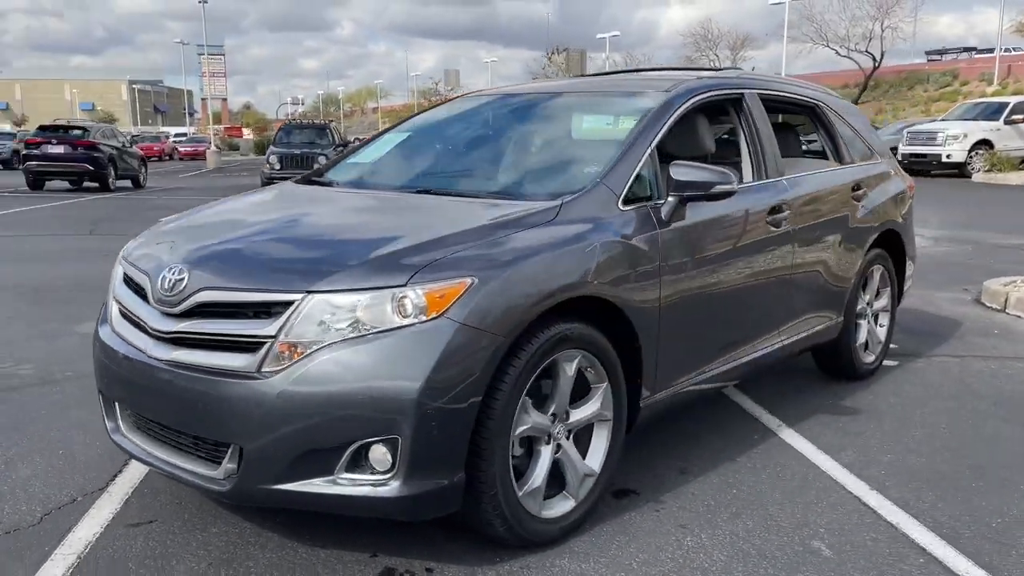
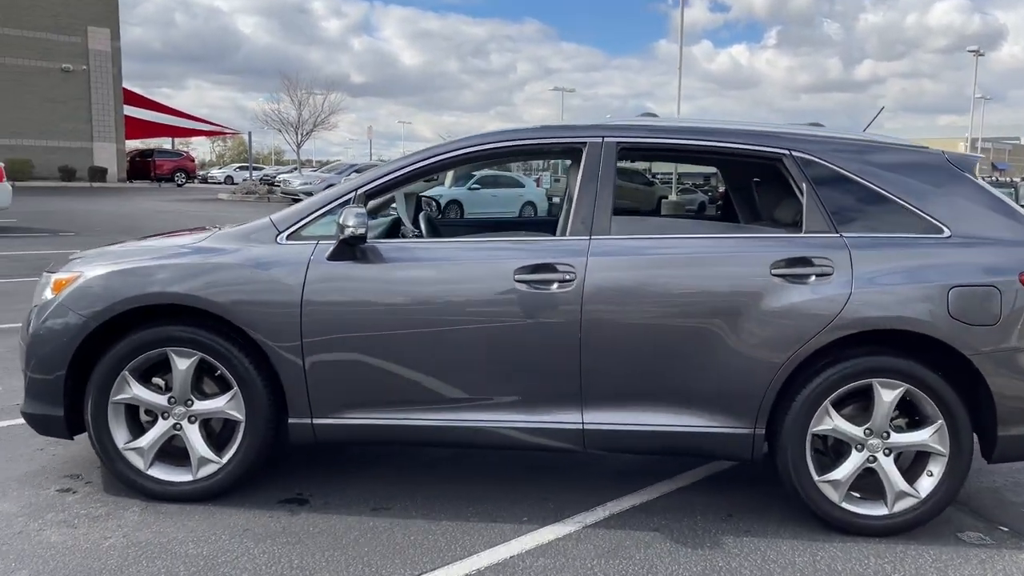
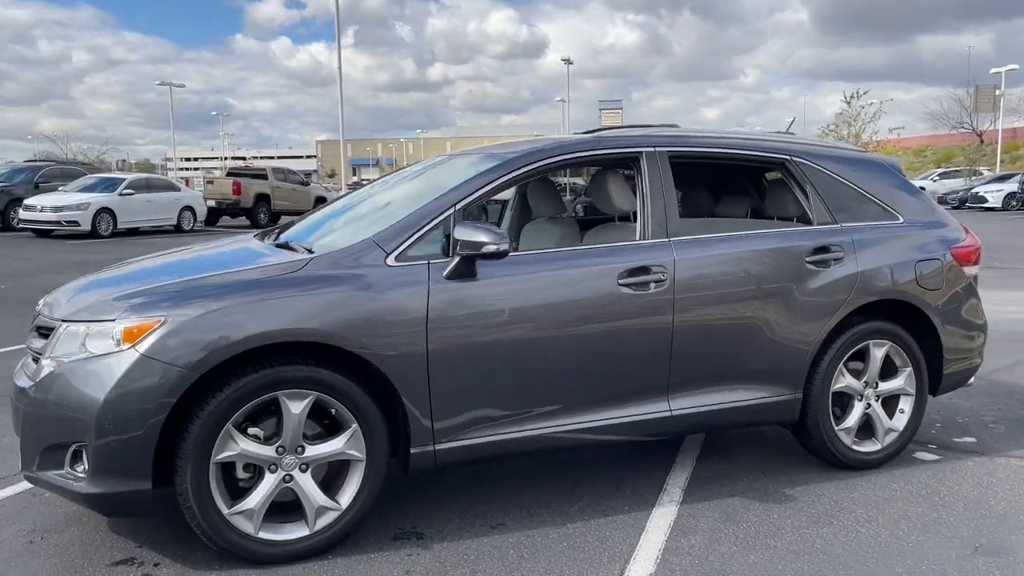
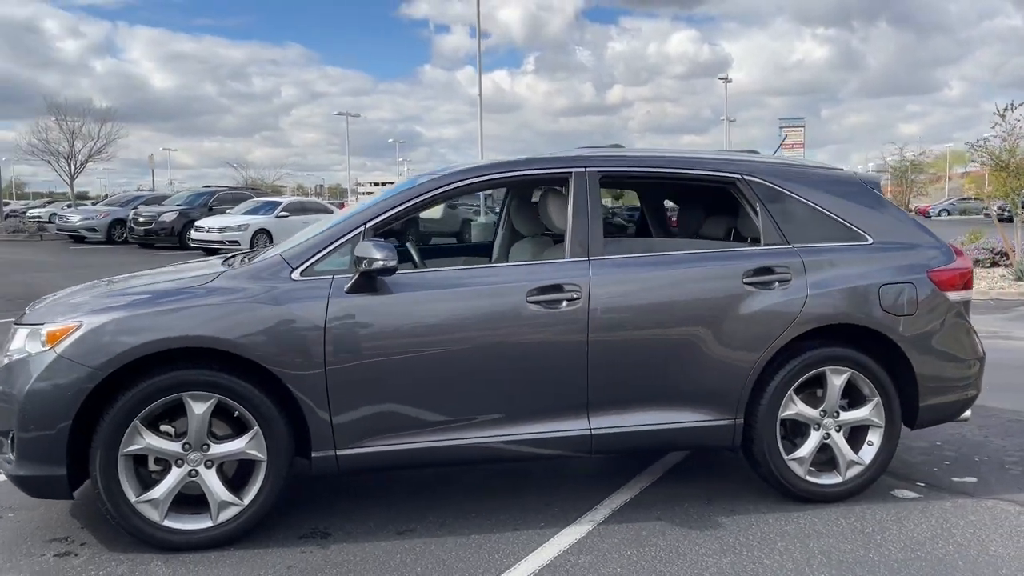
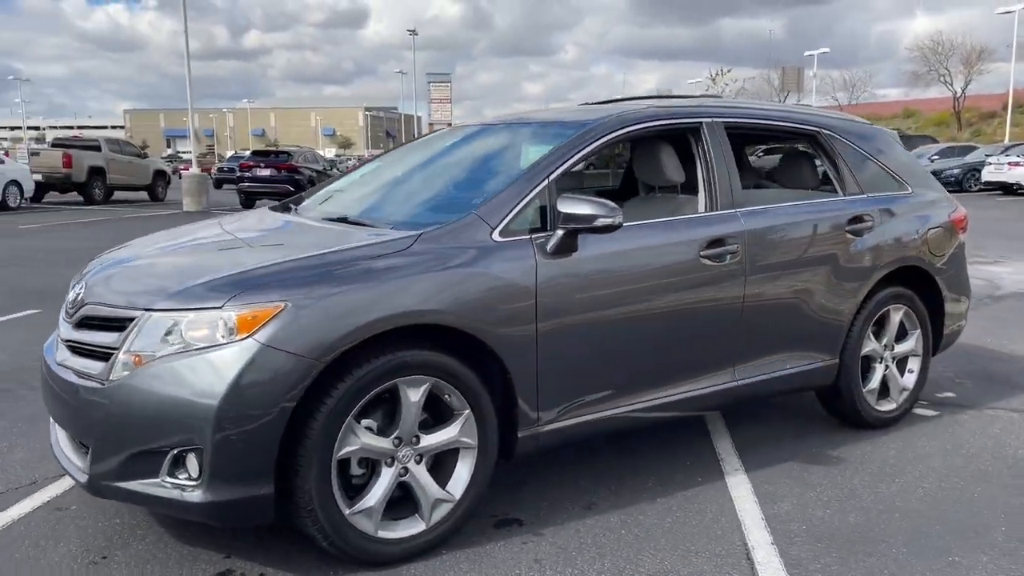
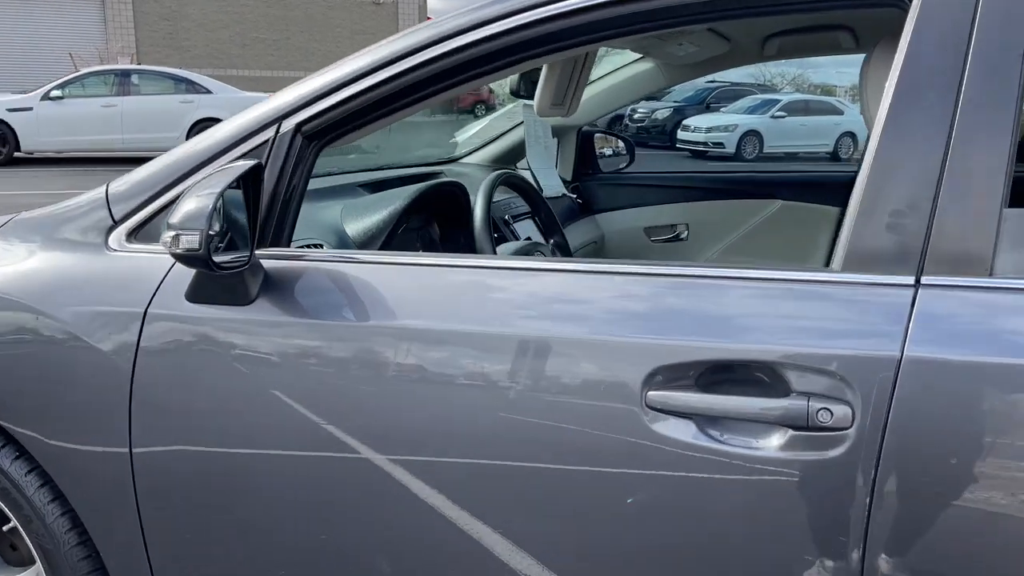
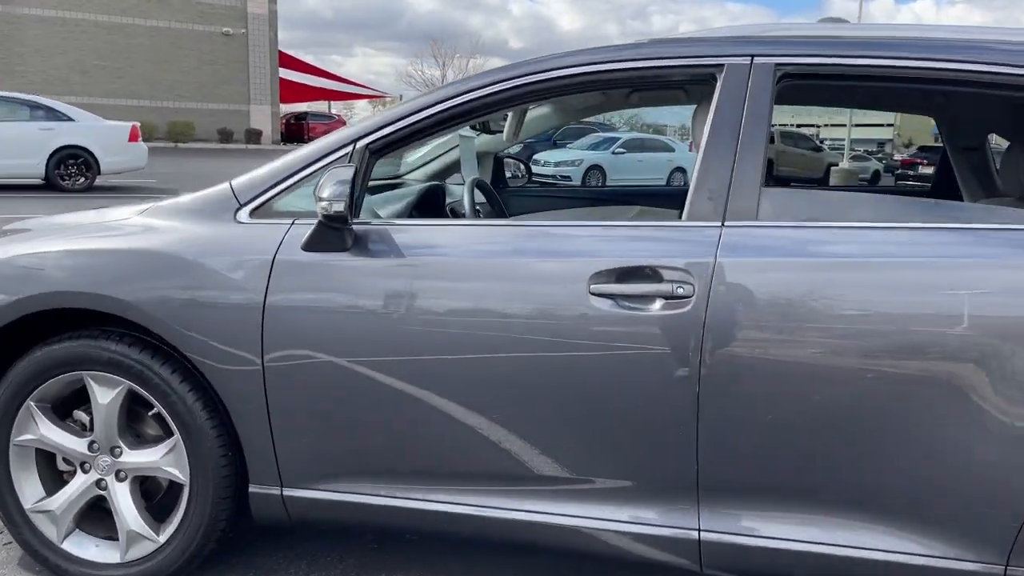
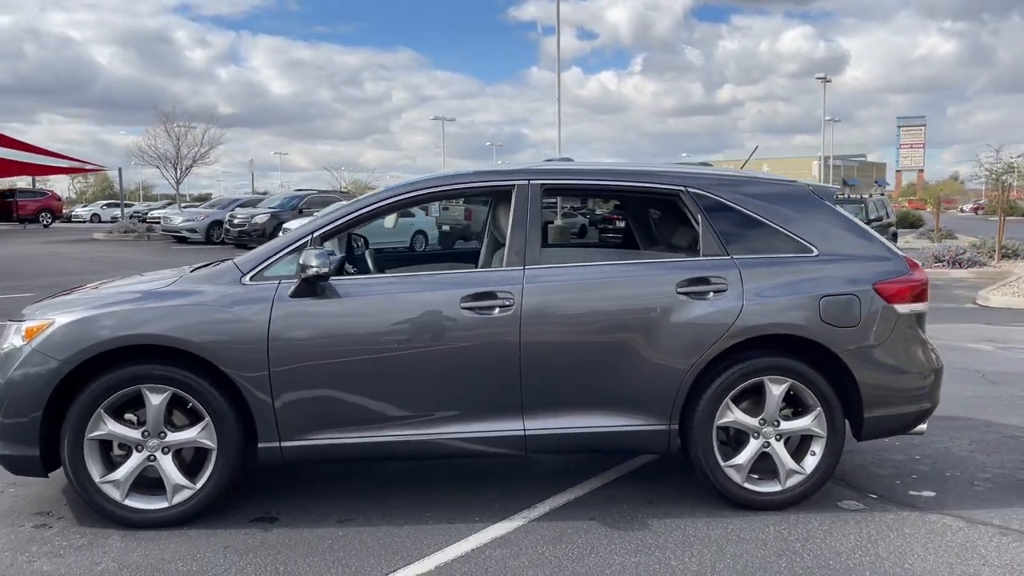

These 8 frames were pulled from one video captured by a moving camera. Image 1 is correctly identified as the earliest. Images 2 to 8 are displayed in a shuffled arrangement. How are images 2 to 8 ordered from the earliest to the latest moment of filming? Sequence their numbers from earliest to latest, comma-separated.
5, 3, 4, 8, 2, 7, 6
